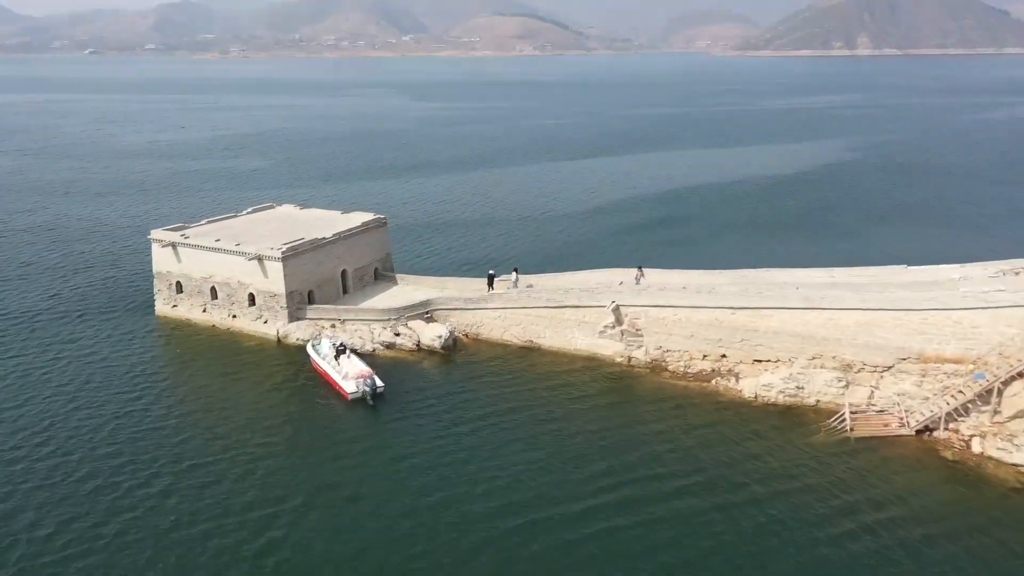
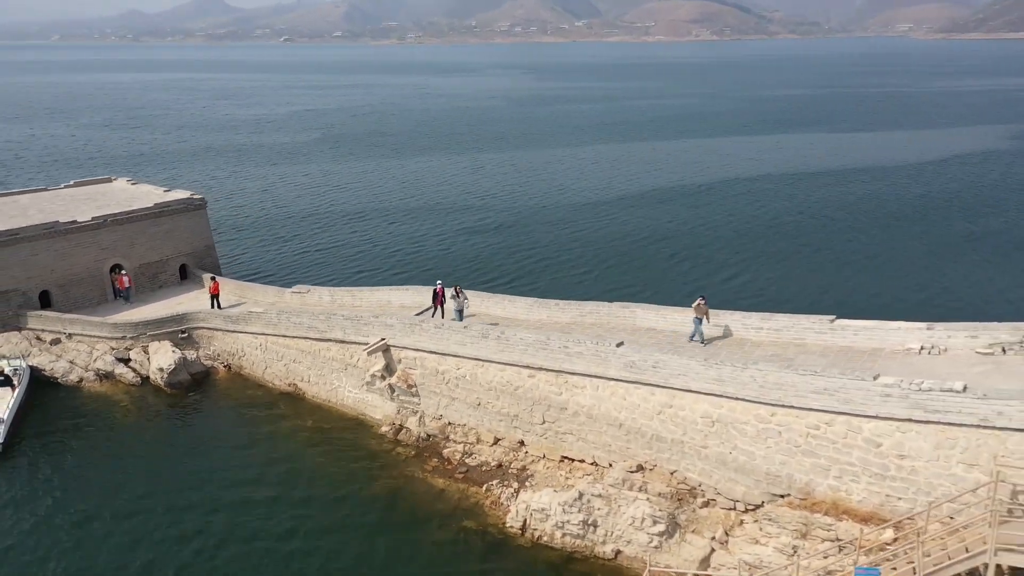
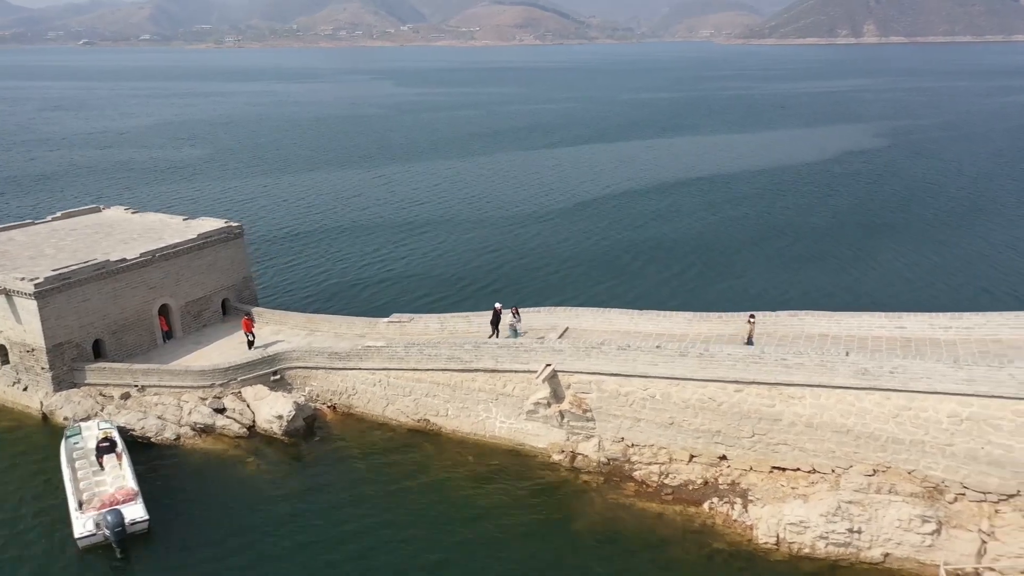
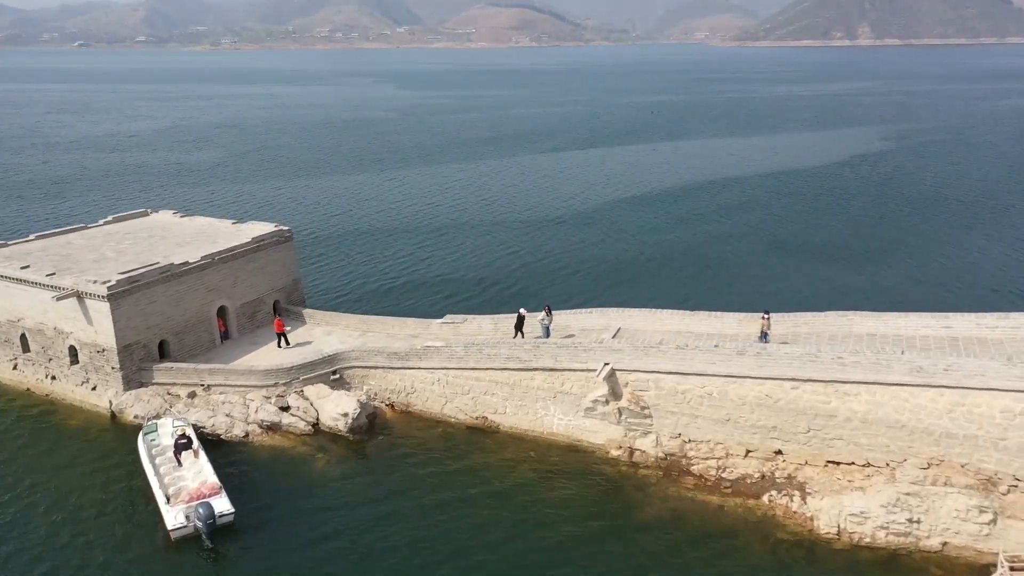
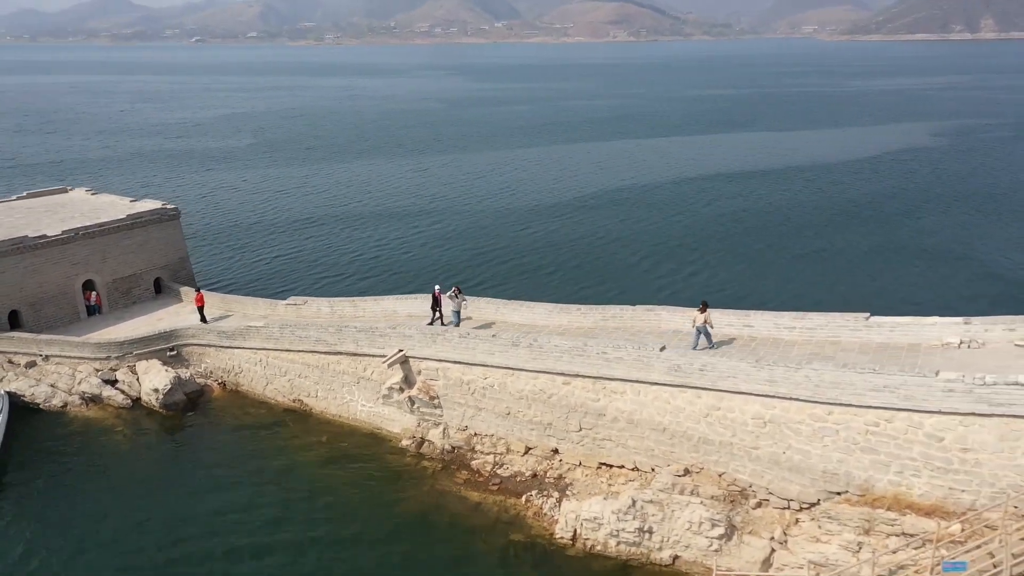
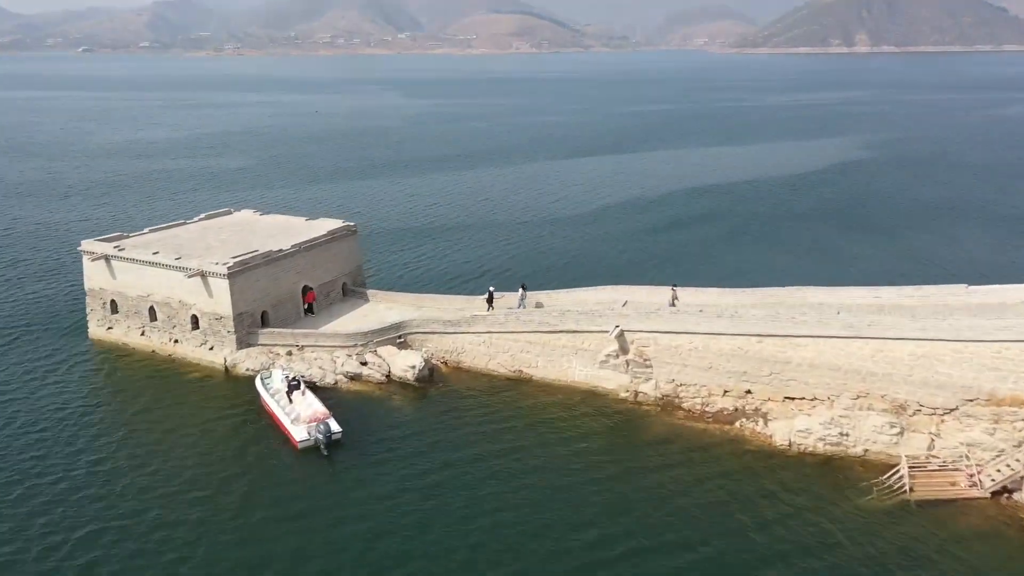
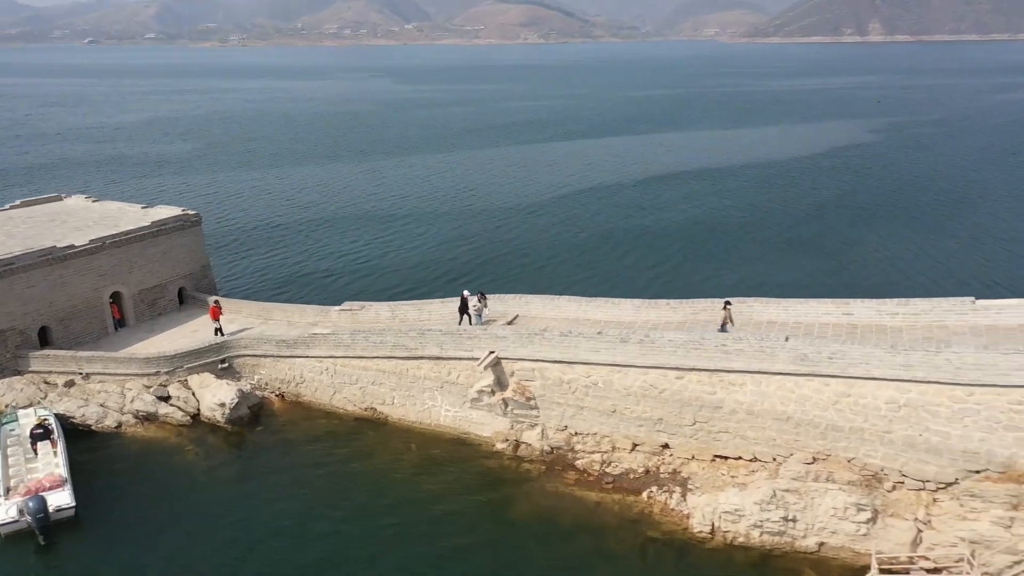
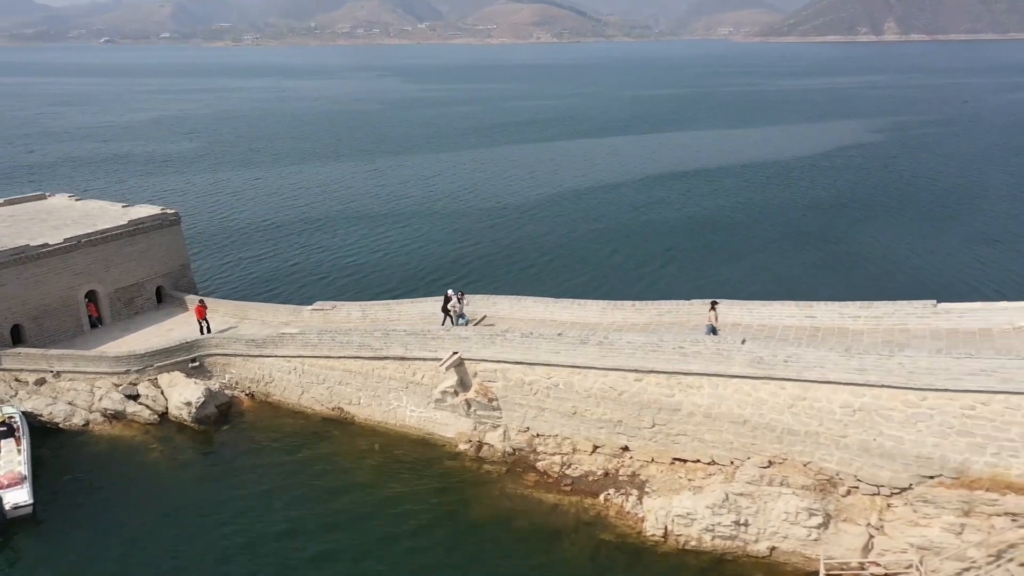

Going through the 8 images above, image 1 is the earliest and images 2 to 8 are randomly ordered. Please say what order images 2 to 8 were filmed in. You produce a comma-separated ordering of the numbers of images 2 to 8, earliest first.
6, 4, 3, 7, 8, 5, 2
